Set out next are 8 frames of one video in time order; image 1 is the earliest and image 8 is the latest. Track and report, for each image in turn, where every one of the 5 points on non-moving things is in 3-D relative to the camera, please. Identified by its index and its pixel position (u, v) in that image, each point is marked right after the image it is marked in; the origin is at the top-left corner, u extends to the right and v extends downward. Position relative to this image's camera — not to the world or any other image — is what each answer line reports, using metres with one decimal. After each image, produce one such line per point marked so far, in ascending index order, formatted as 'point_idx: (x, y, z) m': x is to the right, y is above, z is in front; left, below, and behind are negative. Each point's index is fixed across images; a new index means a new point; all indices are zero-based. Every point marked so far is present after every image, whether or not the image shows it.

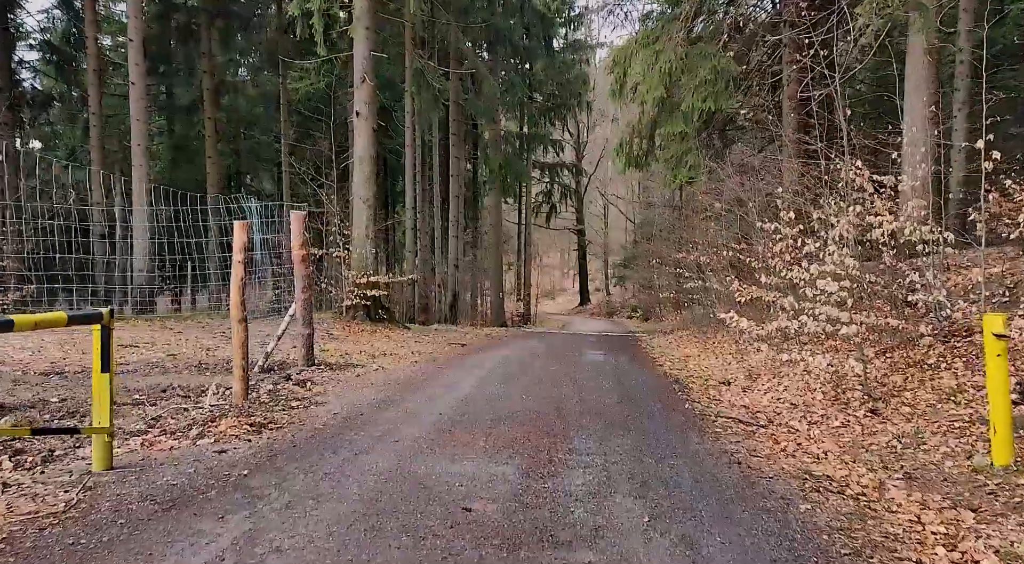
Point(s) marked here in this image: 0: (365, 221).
0: (-3.3, +1.4, +18.5) m
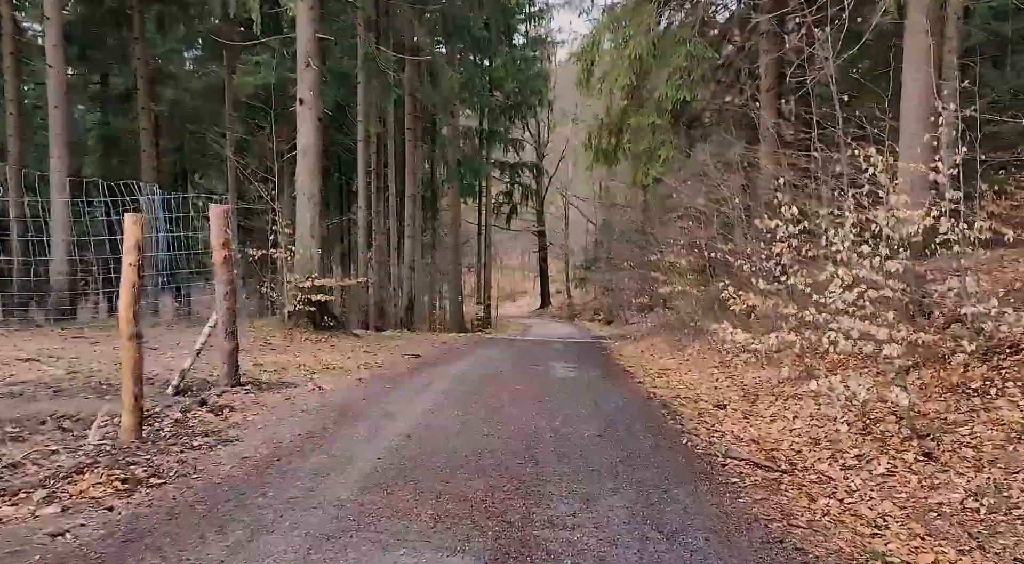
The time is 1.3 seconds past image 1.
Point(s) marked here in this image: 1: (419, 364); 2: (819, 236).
0: (-4.1, +1.3, +16.9) m
1: (-1.4, -1.2, +12.8) m
2: (+3.6, +0.5, +9.7) m
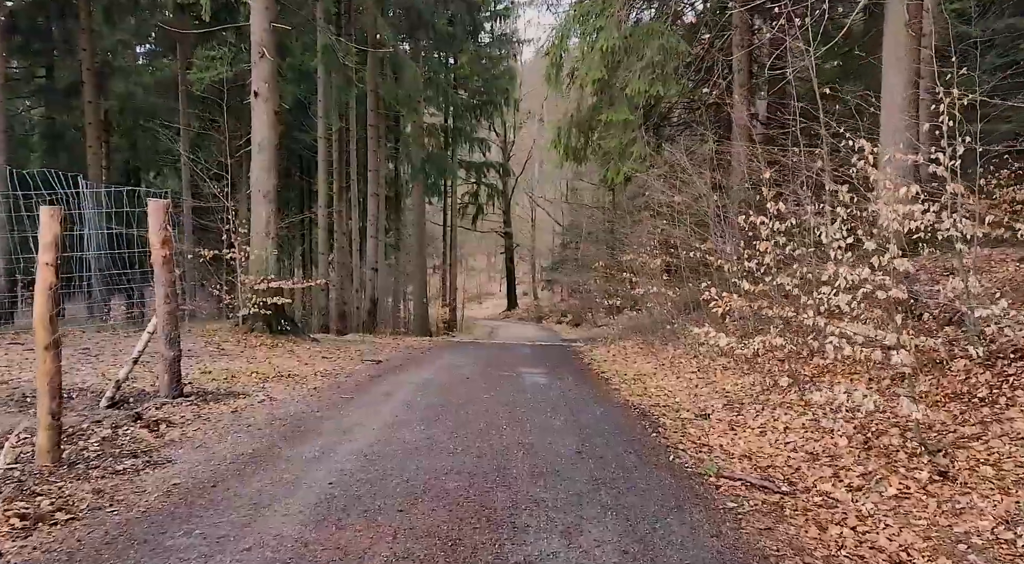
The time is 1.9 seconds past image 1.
0: (-4.7, +1.3, +16.1) m
1: (-1.8, -1.2, +12.1) m
2: (+3.2, +0.5, +9.2) m
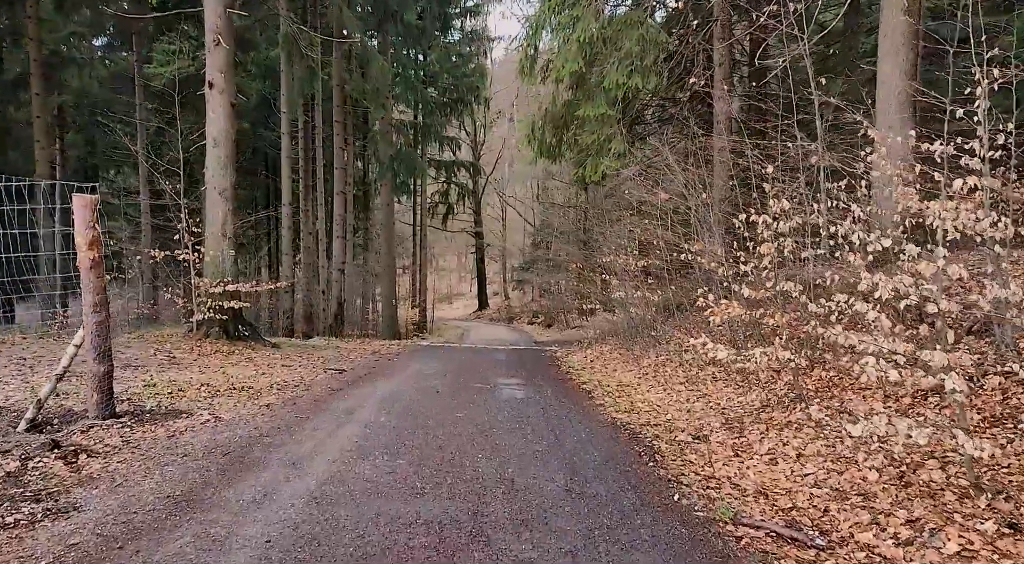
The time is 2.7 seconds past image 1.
0: (-5.2, +1.2, +15.1) m
1: (-2.2, -1.3, +11.2) m
2: (+2.9, +0.5, +8.5) m
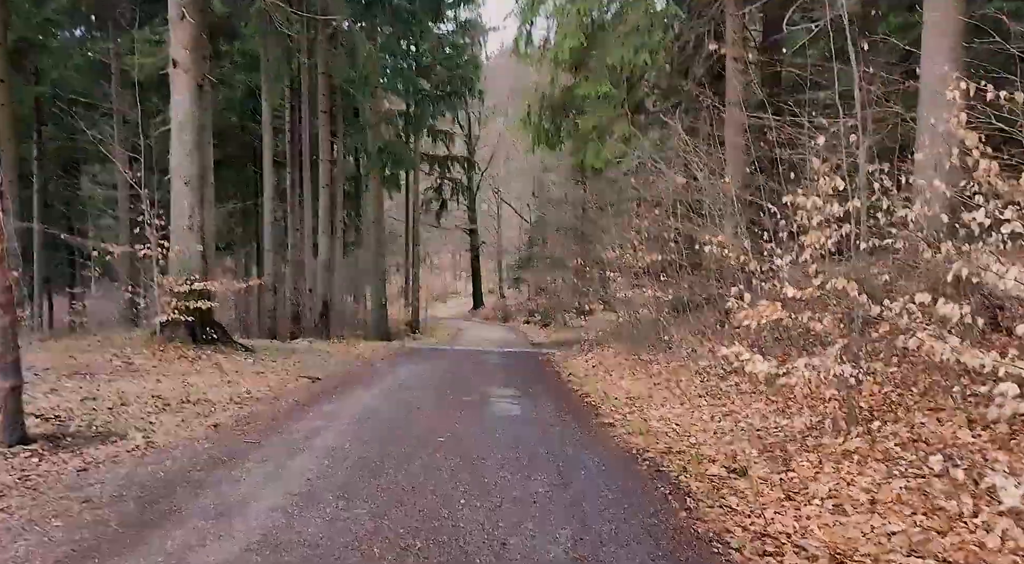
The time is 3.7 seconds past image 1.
0: (-5.3, +1.2, +13.9) m
1: (-2.3, -1.3, +10.0) m
2: (+2.9, +0.5, +7.3) m
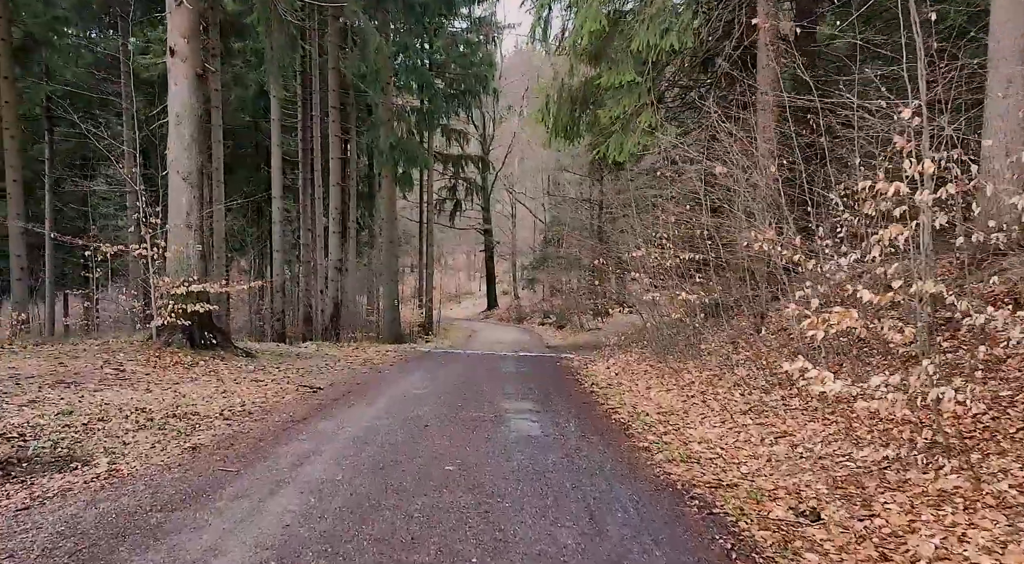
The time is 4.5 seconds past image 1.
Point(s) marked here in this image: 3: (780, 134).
0: (-5.1, +1.2, +13.1) m
1: (-2.1, -1.3, +9.1) m
2: (+3.0, +0.5, +6.4) m
3: (+3.3, +1.8, +10.4) m
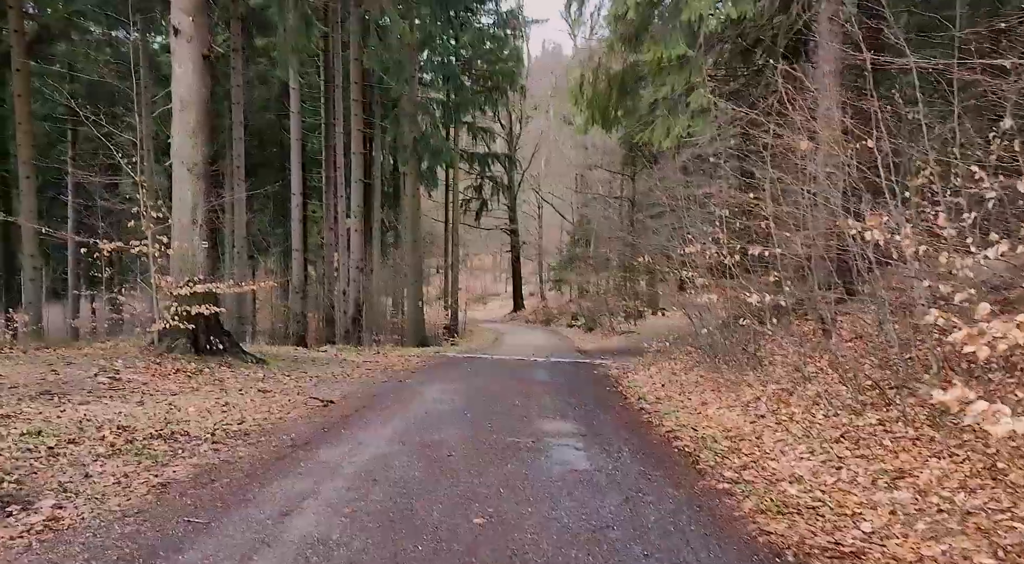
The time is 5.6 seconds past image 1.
0: (-4.6, +1.2, +12.0) m
1: (-1.7, -1.3, +8.0) m
2: (+3.3, +0.5, +5.0) m
3: (+3.7, +1.8, +9.1) m
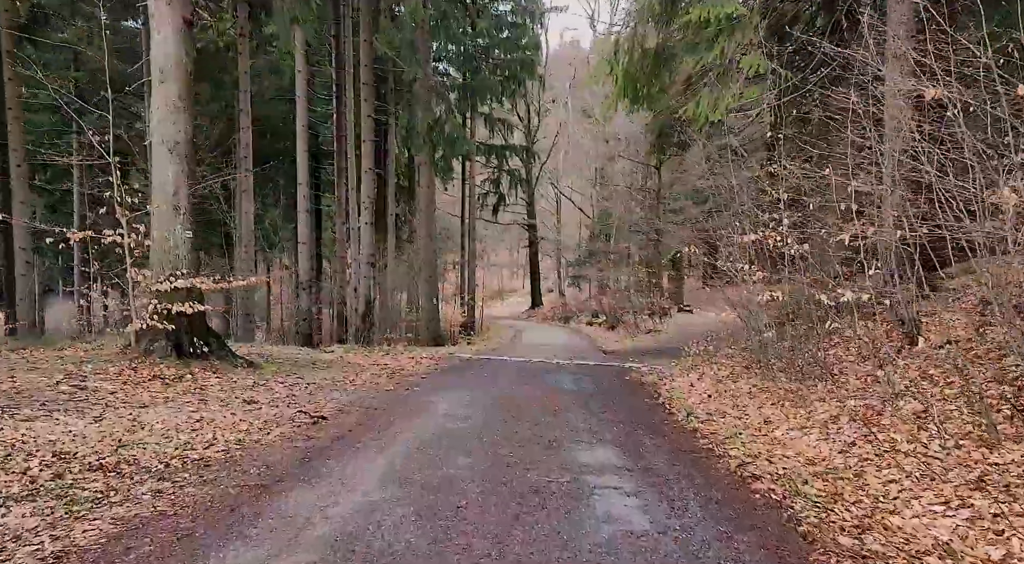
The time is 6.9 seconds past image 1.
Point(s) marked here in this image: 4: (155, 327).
0: (-4.3, +1.3, +10.6) m
1: (-1.5, -1.2, +6.6) m
2: (+3.4, +0.5, +3.5) m
3: (+3.9, +1.9, +7.6) m
4: (-4.6, -0.6, +10.8) m
